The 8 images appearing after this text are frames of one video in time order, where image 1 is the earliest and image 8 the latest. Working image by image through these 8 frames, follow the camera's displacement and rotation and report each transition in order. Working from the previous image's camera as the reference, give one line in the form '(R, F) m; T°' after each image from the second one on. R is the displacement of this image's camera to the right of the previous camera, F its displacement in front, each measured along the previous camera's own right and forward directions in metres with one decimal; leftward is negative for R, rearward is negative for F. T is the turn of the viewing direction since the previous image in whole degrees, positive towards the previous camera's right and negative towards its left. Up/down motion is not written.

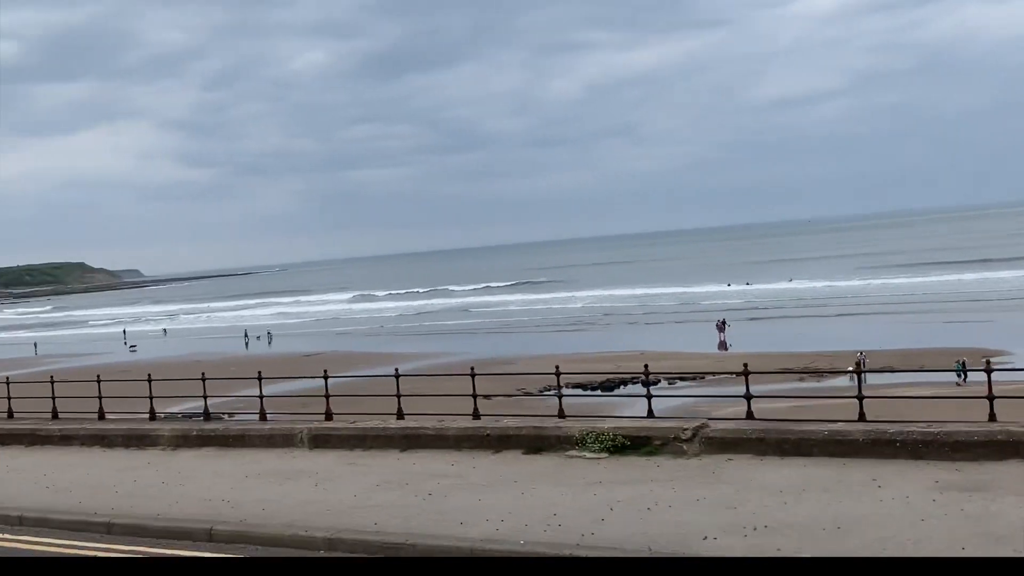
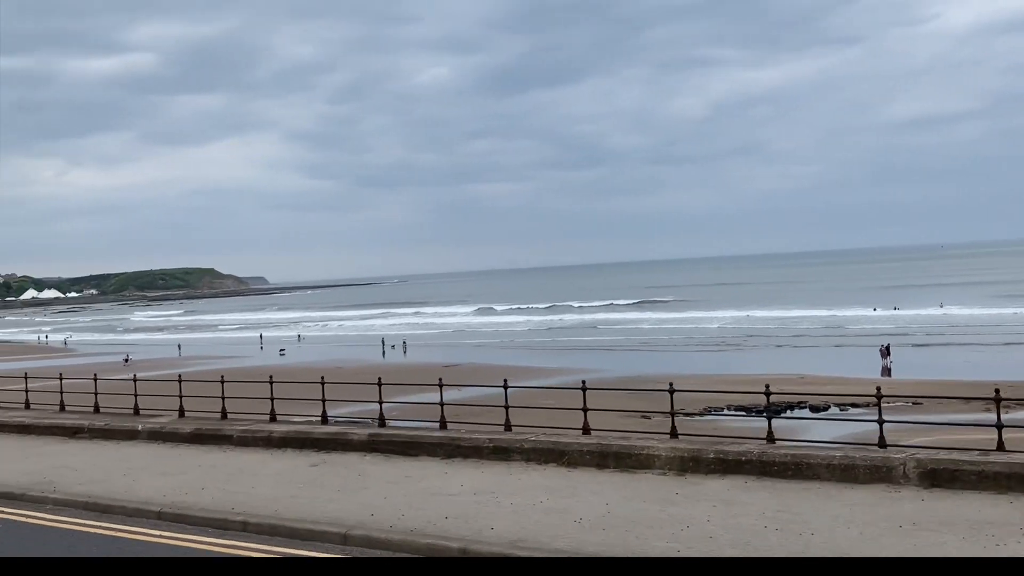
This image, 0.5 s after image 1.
(-1.7, +1.2) m; -7°
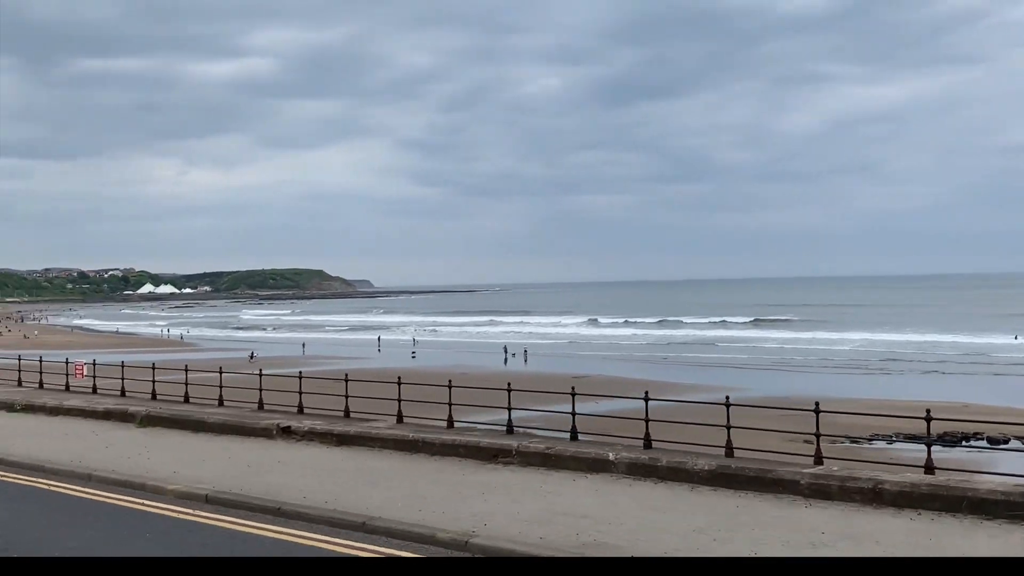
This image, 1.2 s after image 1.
(-1.6, +1.1) m; -6°
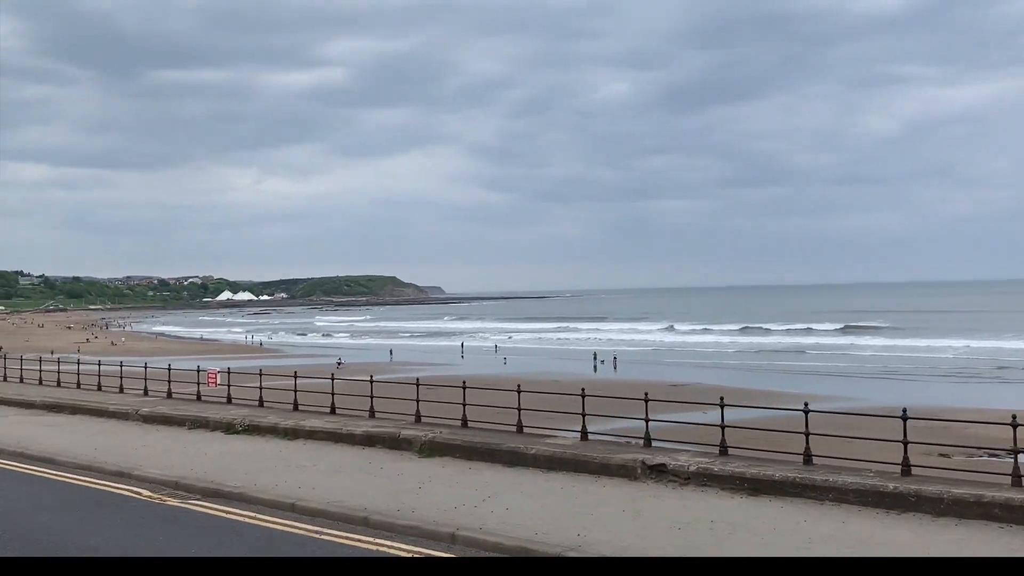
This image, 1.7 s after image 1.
(-1.1, +0.8) m; -4°
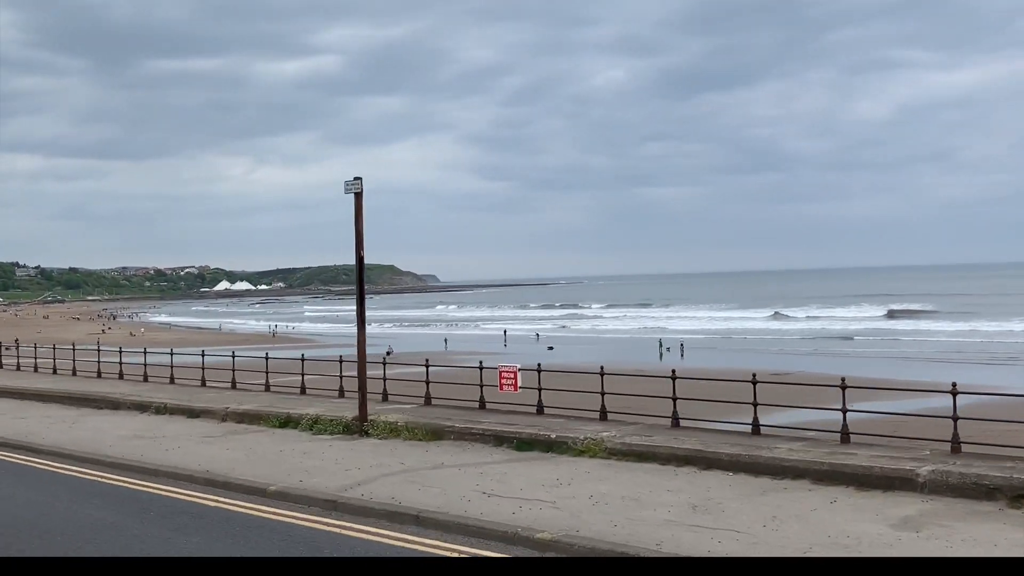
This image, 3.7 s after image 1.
(-3.3, +2.8) m; +1°
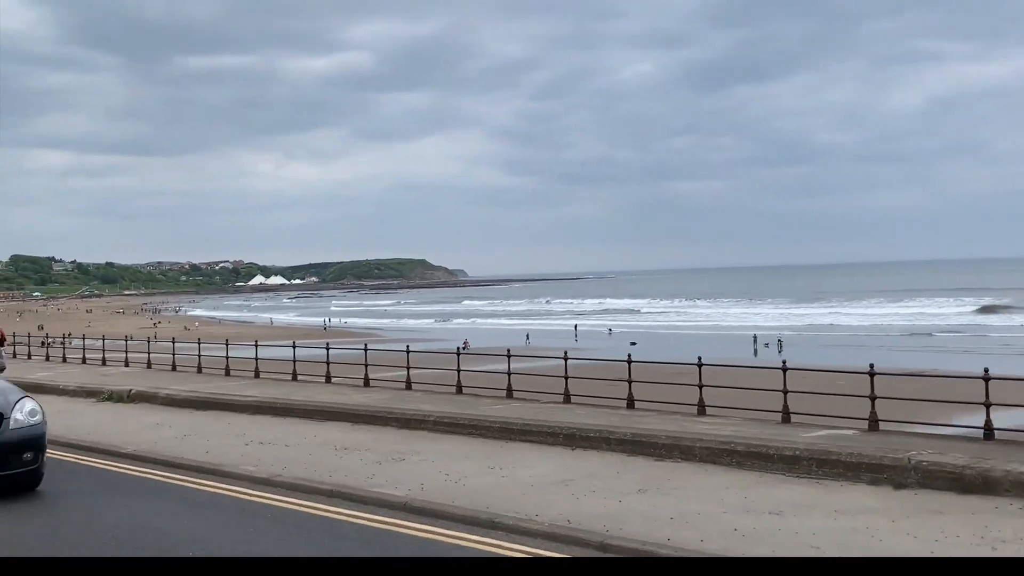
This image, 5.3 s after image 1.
(-2.9, +2.6) m; -1°
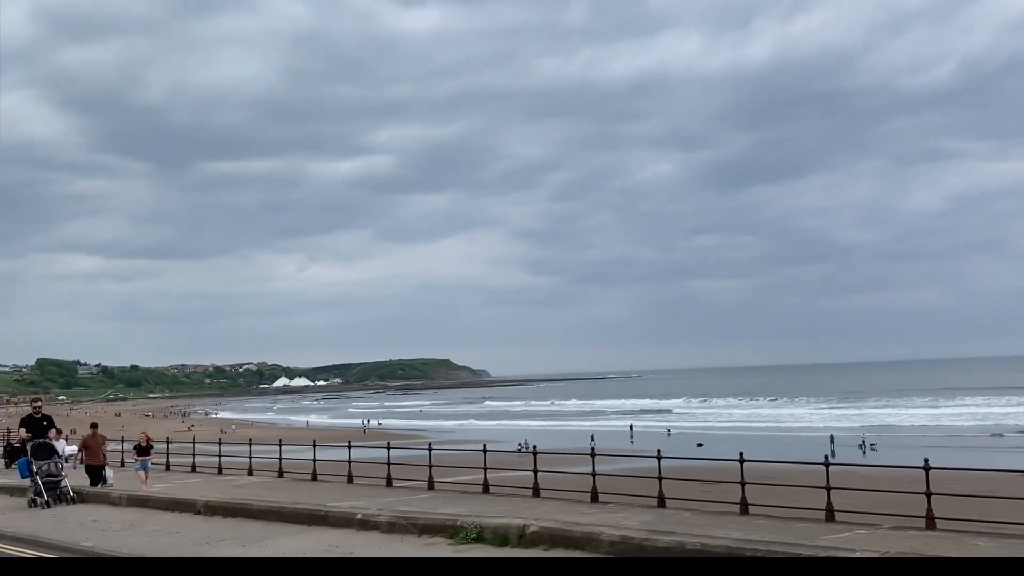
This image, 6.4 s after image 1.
(-2.1, +1.7) m; -1°
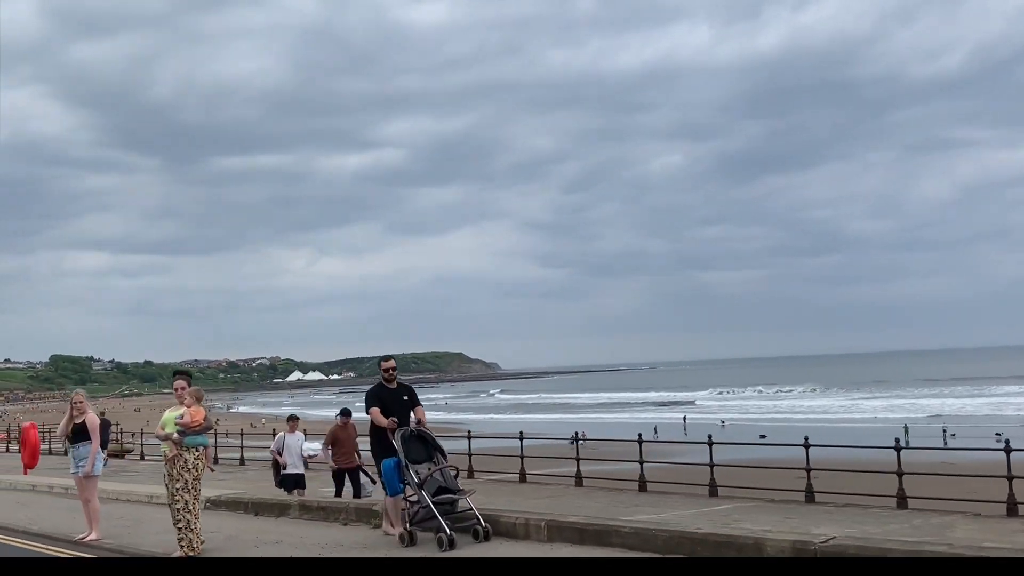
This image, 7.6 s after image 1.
(-2.8, +2.8) m; 0°
